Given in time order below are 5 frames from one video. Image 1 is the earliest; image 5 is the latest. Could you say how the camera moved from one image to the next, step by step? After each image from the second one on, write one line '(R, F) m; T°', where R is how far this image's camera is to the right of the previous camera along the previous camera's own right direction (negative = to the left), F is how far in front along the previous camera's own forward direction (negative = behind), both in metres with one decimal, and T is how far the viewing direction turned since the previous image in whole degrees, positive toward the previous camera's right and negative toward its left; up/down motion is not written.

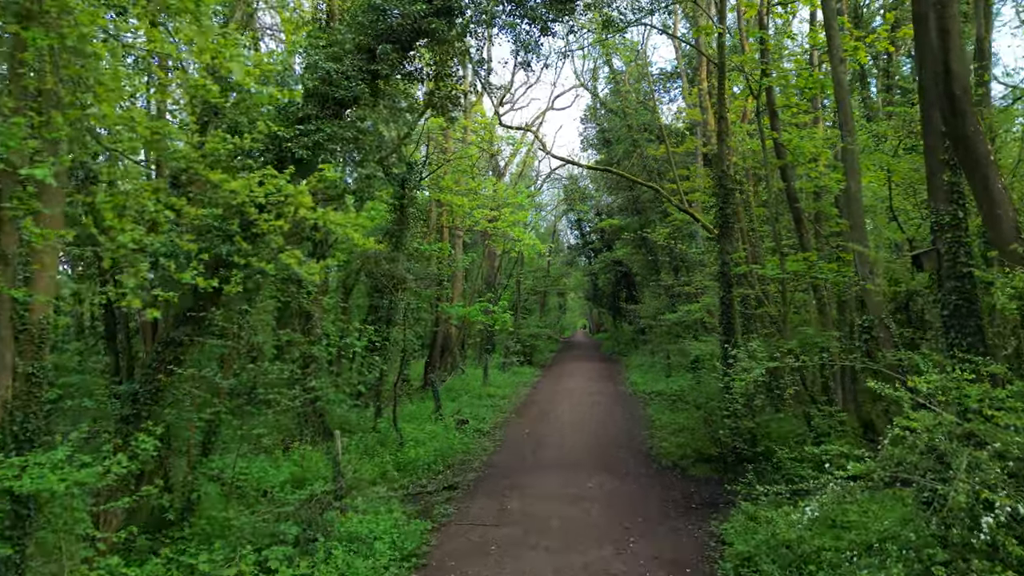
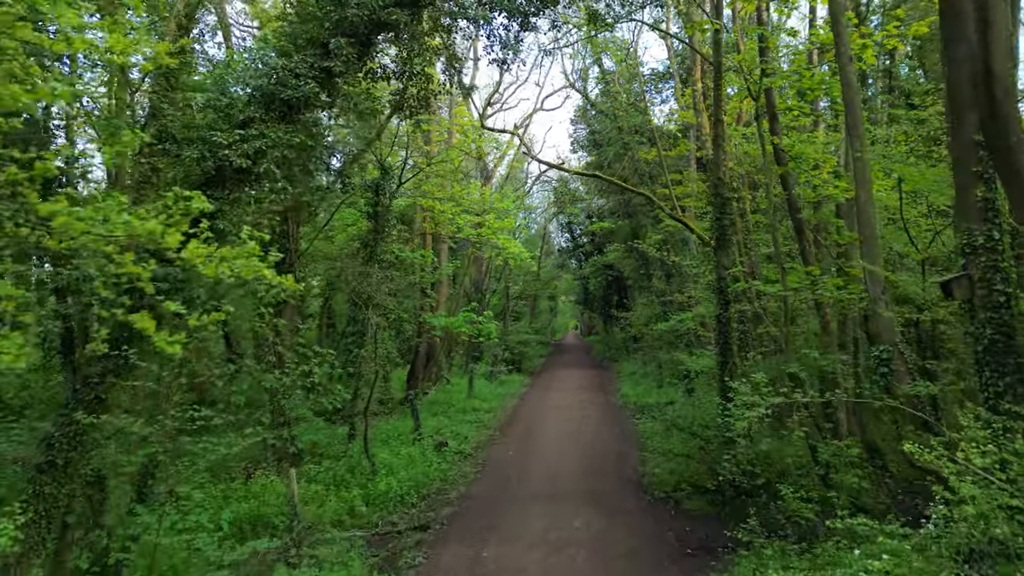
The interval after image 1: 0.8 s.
(+0.2, +0.8) m; +1°
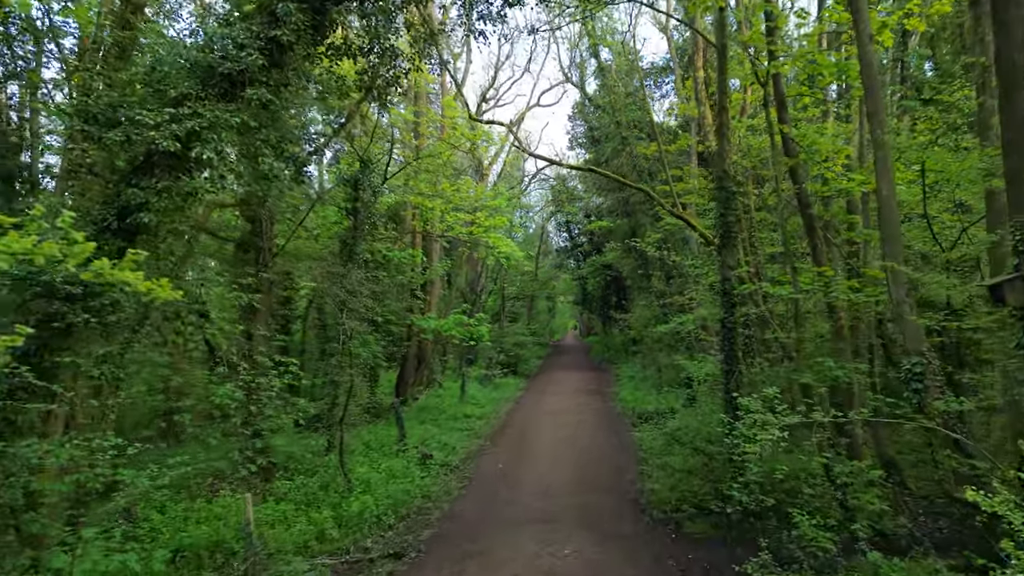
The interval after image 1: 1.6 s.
(+0.2, +0.8) m; 0°
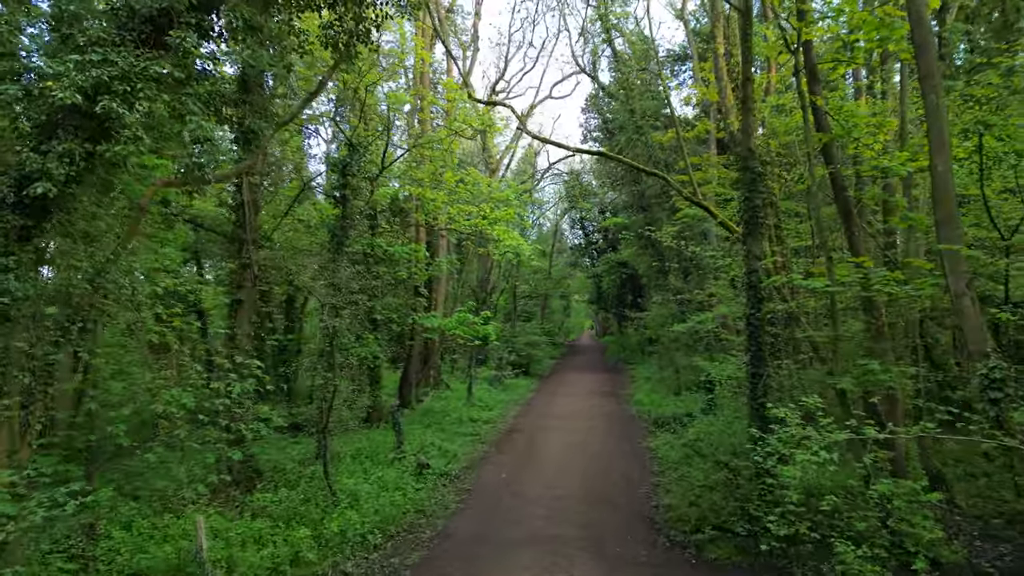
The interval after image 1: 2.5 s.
(+0.2, +0.9) m; -1°
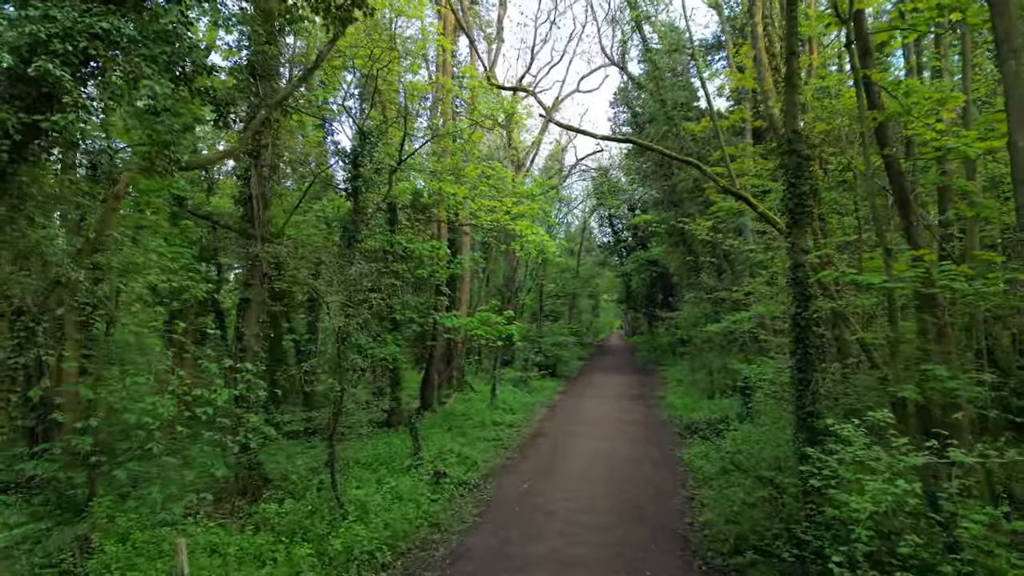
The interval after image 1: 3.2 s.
(+0.1, +0.6) m; -2°
